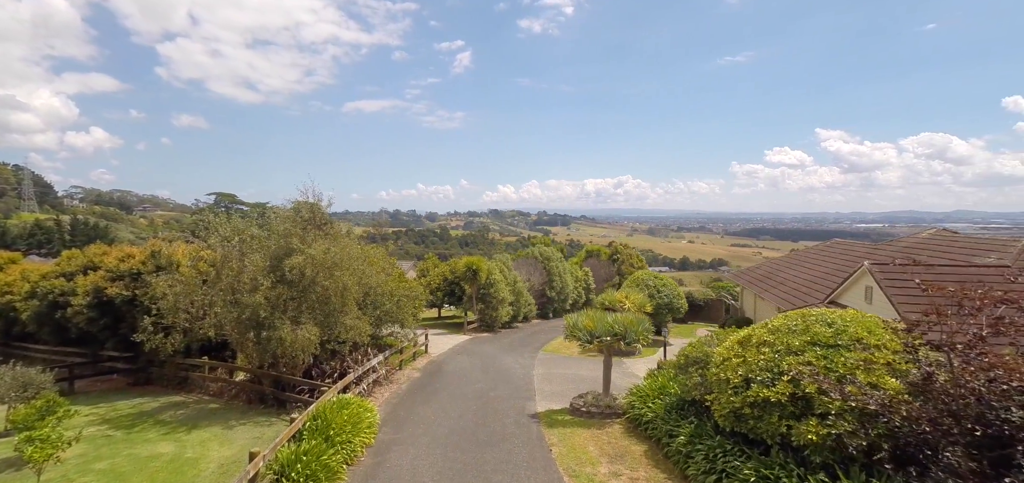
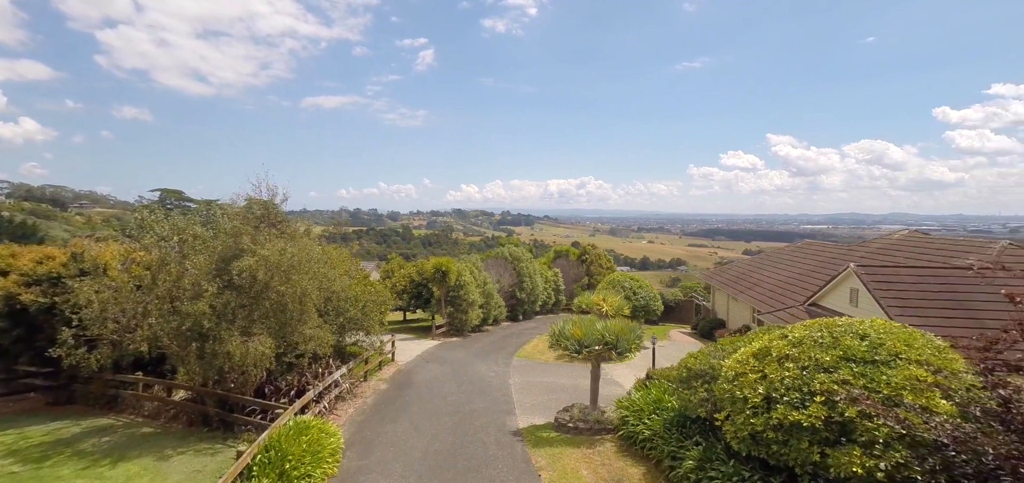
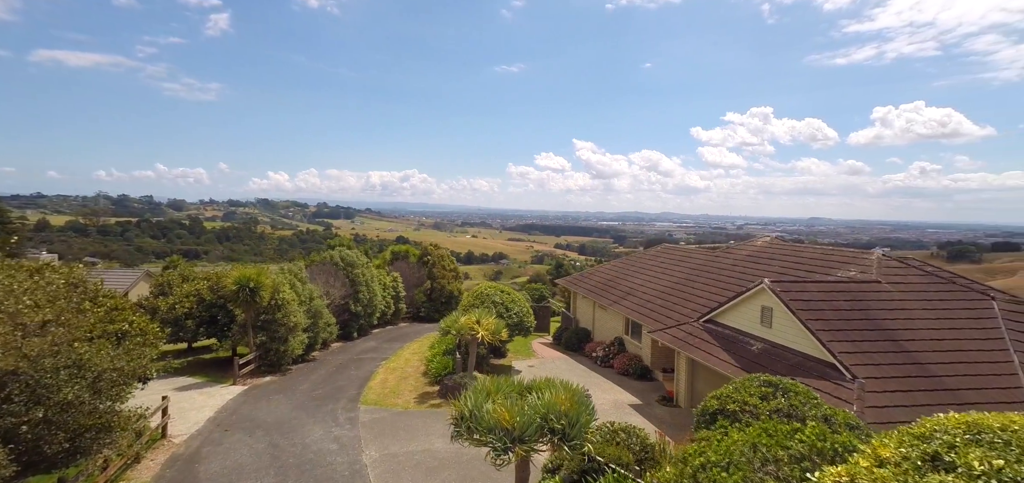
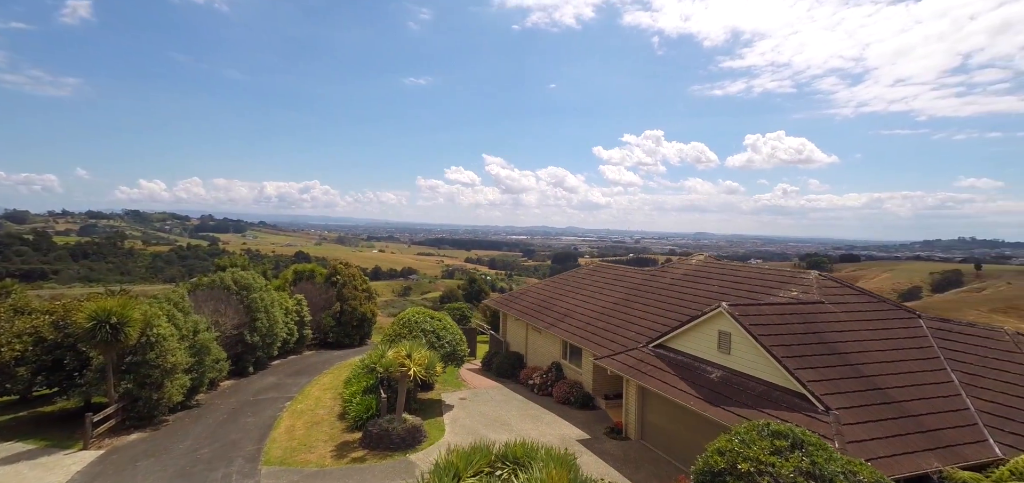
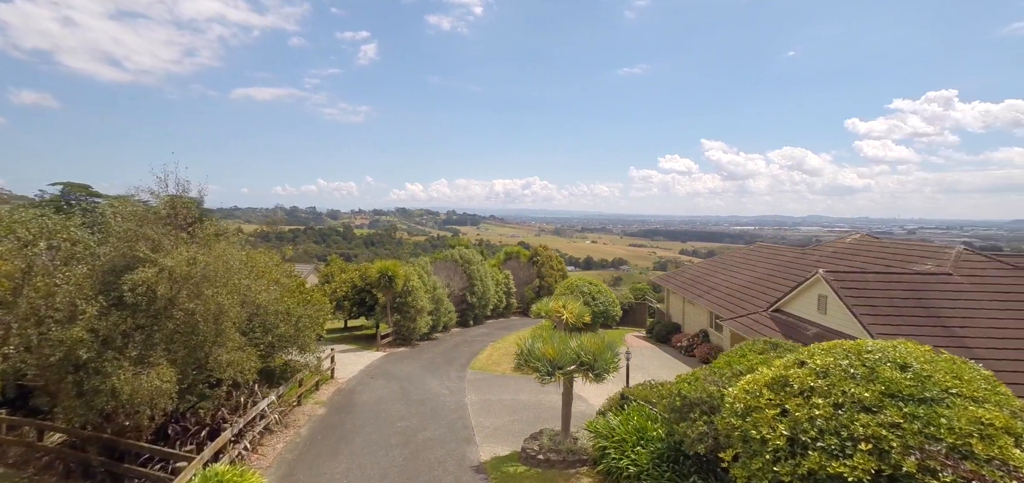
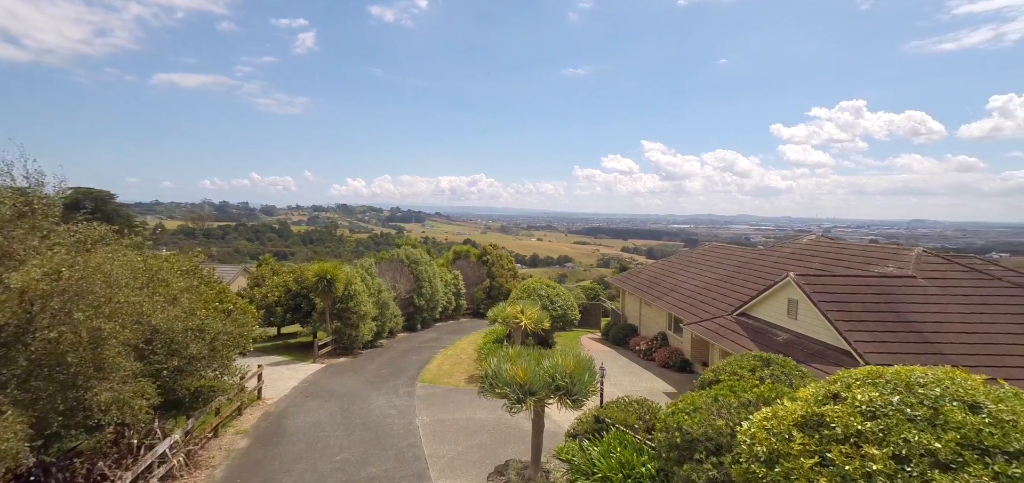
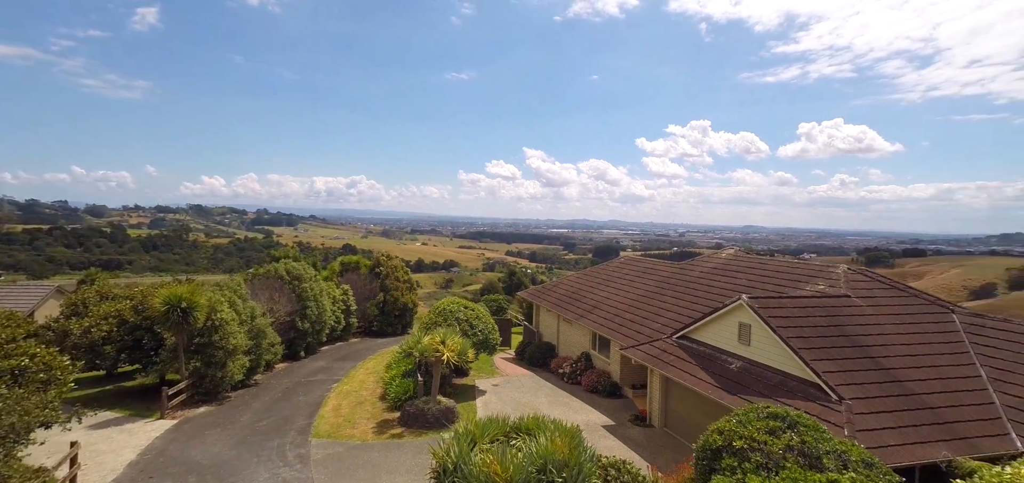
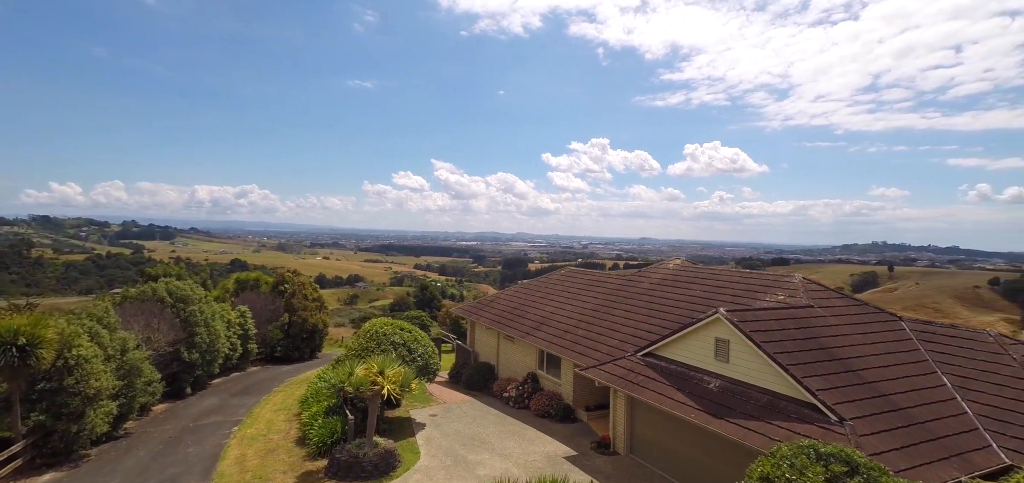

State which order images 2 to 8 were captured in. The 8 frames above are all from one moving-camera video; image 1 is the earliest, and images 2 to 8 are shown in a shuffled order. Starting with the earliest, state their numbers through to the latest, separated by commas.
2, 5, 6, 3, 7, 4, 8
